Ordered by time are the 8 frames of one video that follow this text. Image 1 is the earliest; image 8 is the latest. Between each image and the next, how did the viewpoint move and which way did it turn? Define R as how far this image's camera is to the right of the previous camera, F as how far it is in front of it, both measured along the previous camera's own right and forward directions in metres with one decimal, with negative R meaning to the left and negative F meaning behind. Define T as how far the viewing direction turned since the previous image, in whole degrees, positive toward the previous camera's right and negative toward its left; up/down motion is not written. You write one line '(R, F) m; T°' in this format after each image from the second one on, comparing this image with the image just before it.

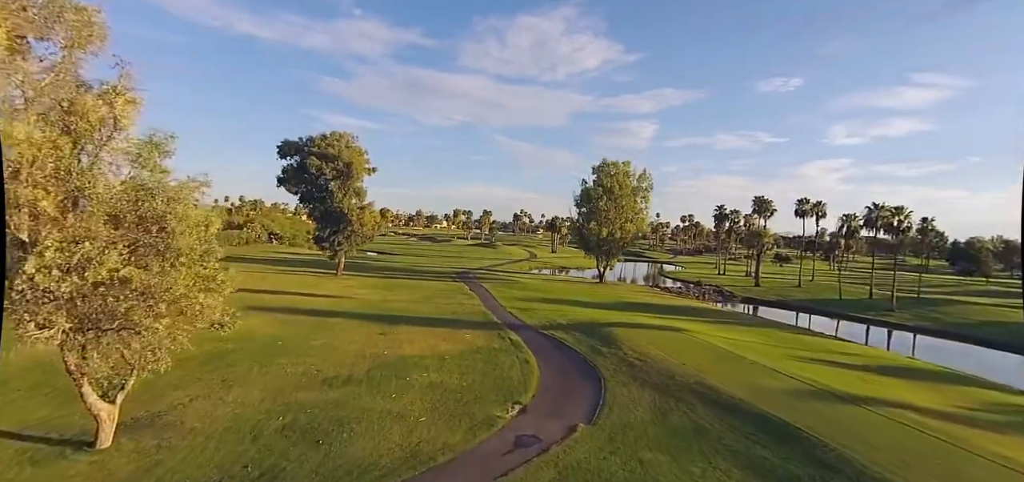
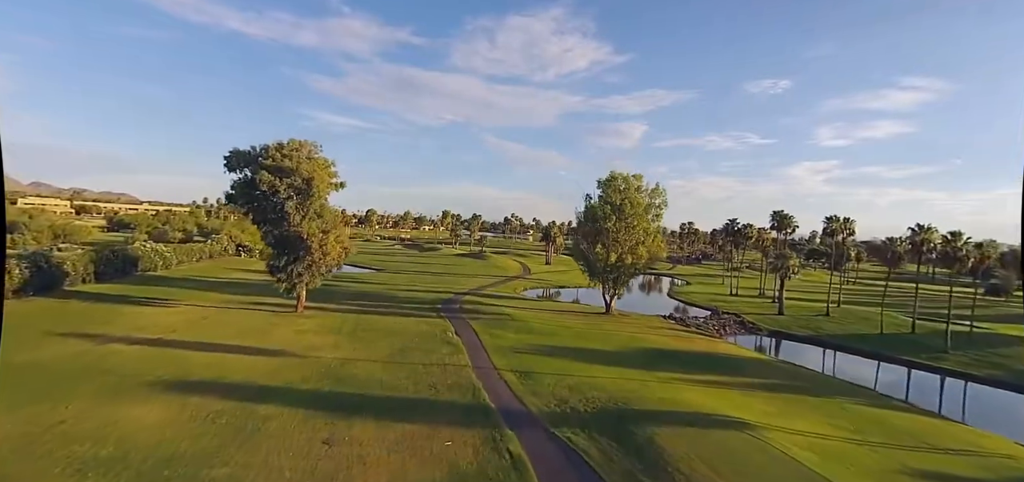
(-0.4, +6.9) m; +1°
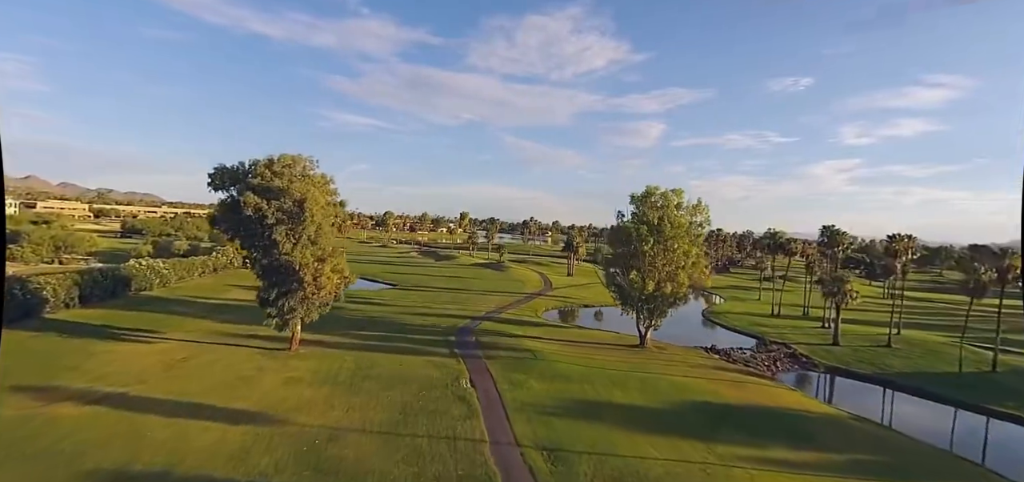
(-0.5, +5.0) m; -2°
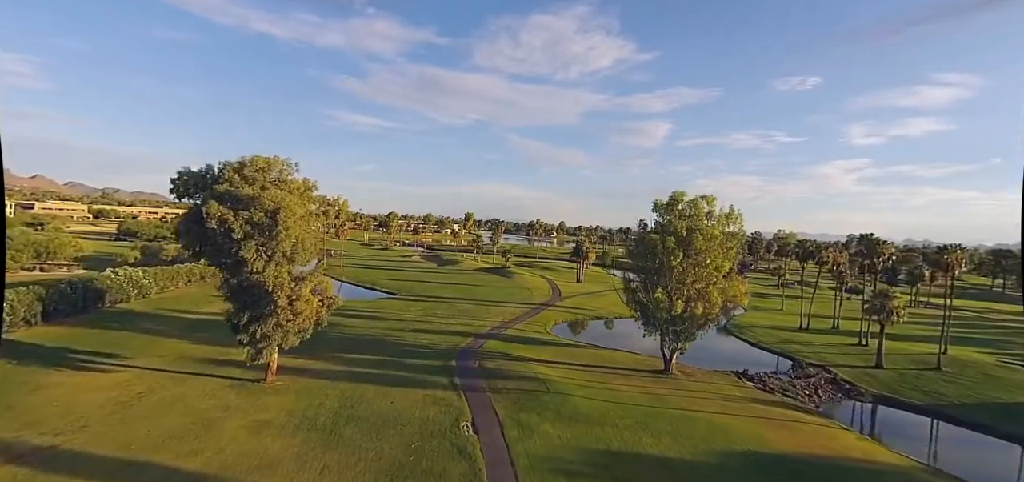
(-0.3, +4.4) m; -1°
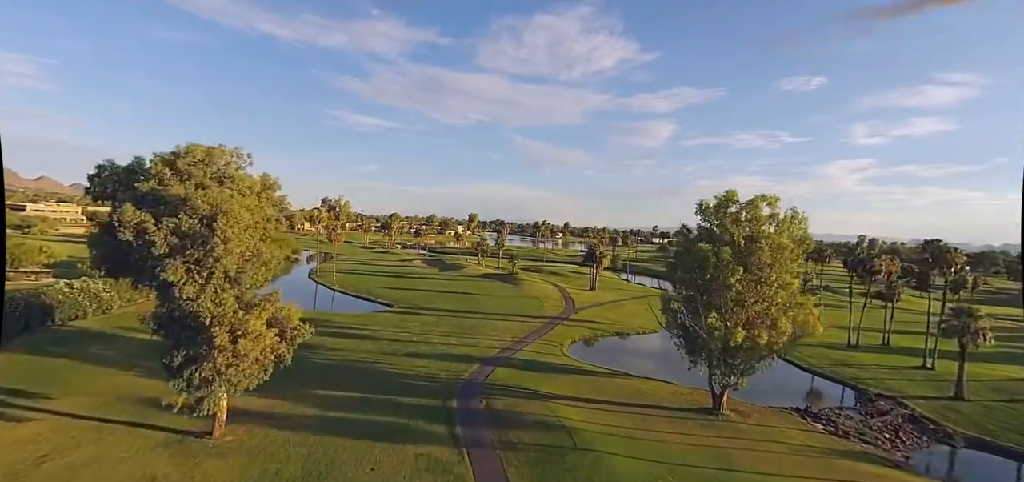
(-0.7, +6.5) m; 0°
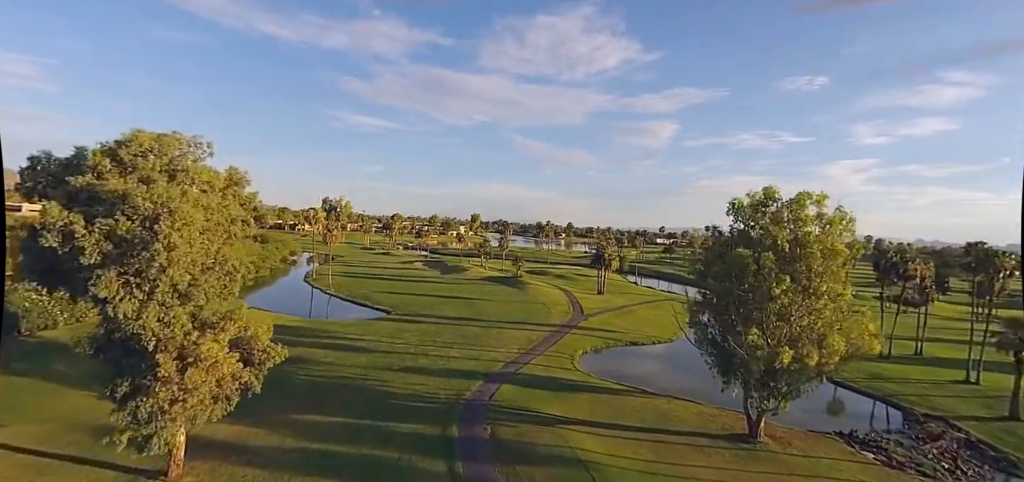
(-0.3, +3.5) m; 0°
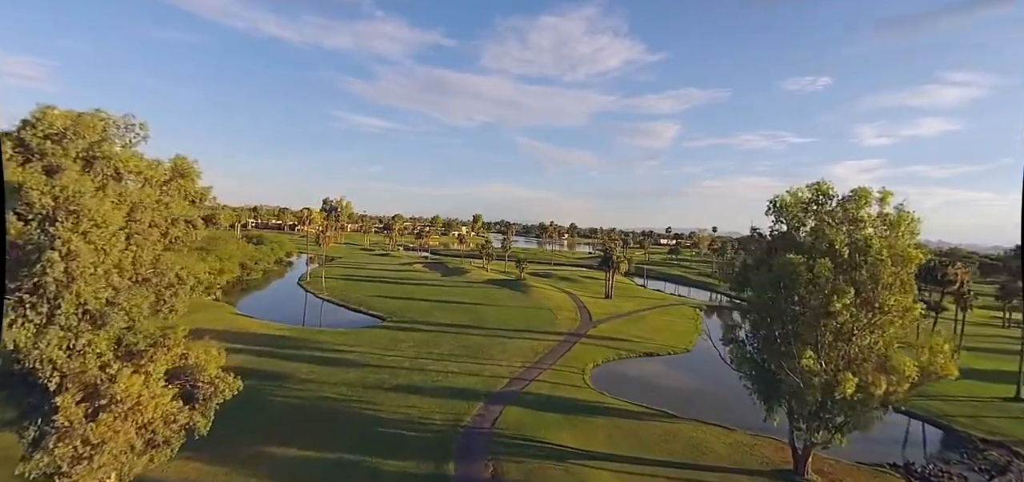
(-0.2, +3.6) m; 0°
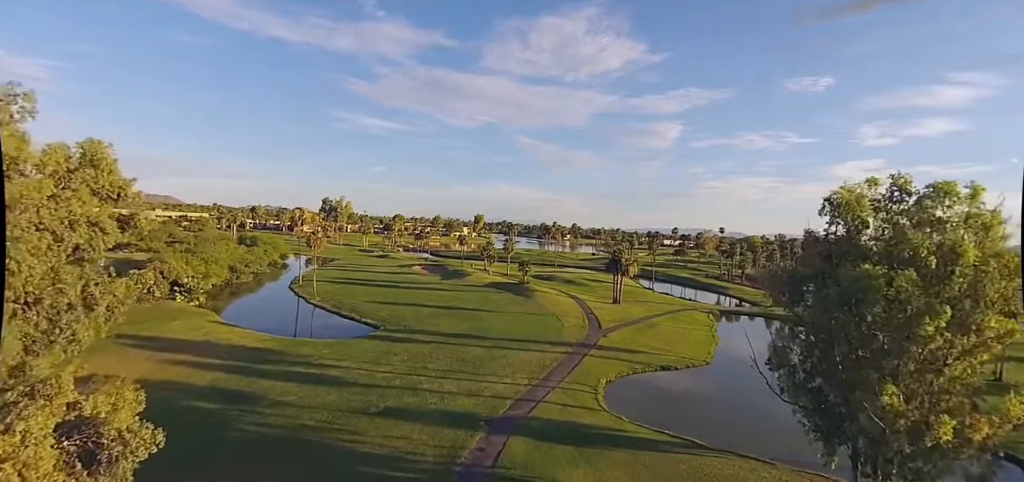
(-0.2, +3.7) m; 0°
